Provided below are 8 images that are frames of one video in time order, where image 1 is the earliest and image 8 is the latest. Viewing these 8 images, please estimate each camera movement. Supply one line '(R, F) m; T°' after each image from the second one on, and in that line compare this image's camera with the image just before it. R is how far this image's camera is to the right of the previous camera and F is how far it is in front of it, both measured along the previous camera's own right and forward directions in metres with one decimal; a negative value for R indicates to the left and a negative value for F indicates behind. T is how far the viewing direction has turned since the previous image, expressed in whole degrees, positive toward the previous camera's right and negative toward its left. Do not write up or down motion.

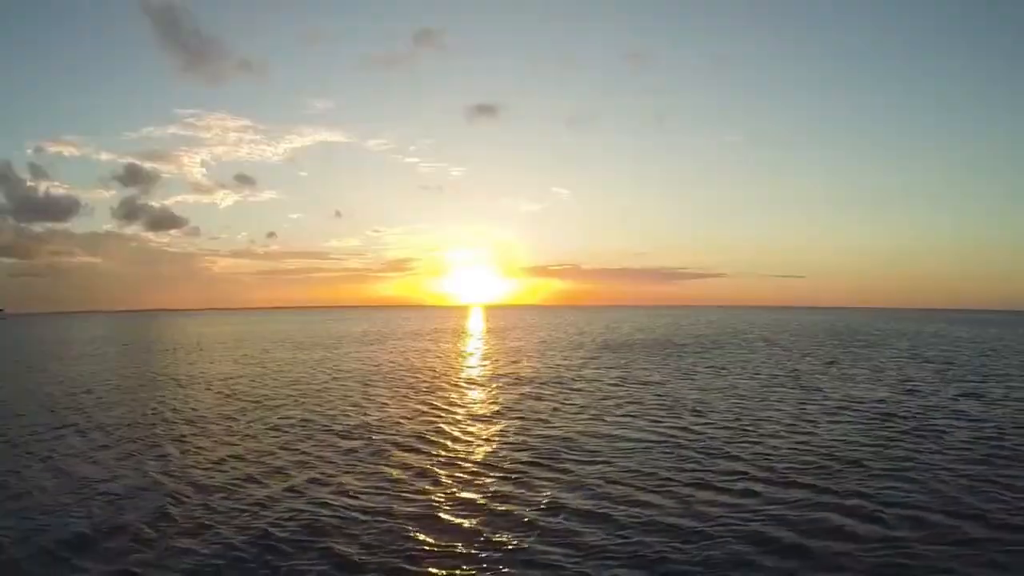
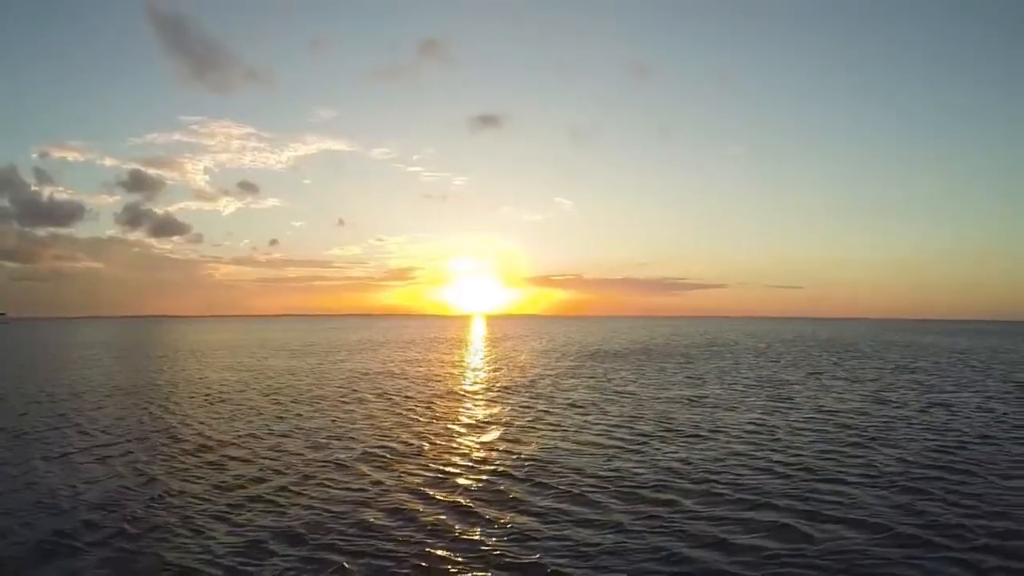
(+1.0, -0.1) m; 0°
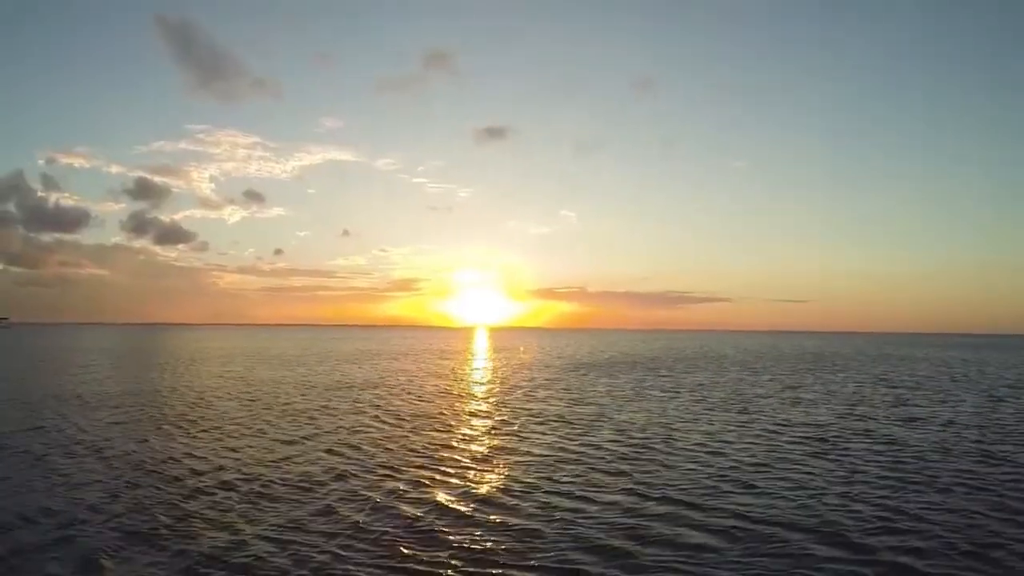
(+1.3, +0.8) m; 0°
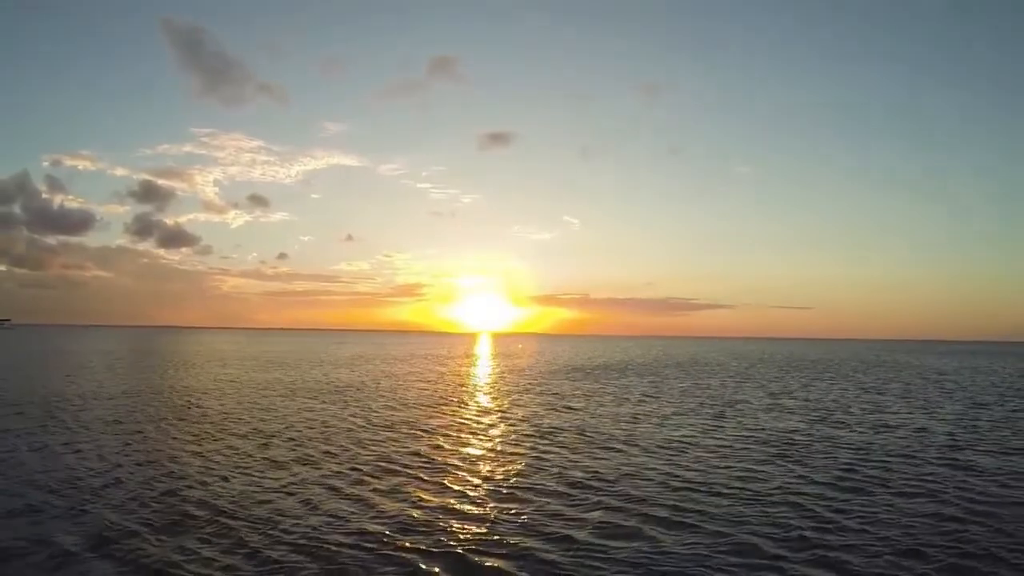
(+1.0, +0.5) m; 0°
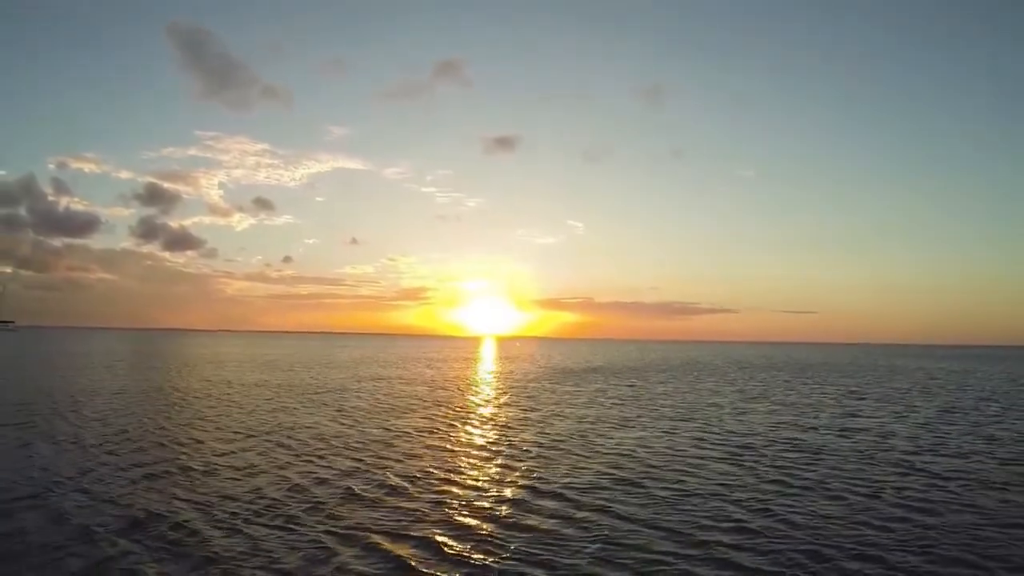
(+1.4, +0.9) m; -1°
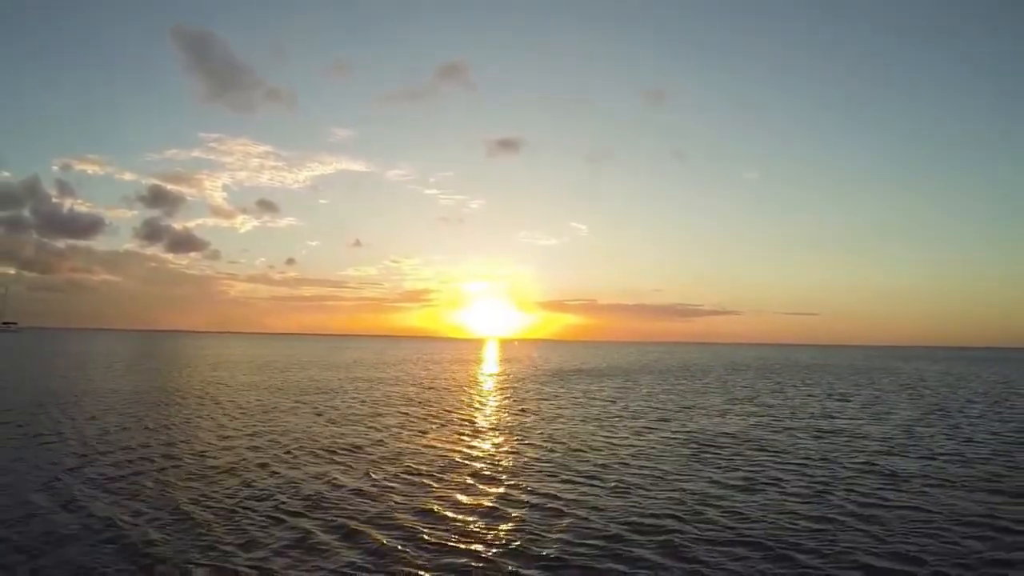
(+0.9, +0.5) m; 0°
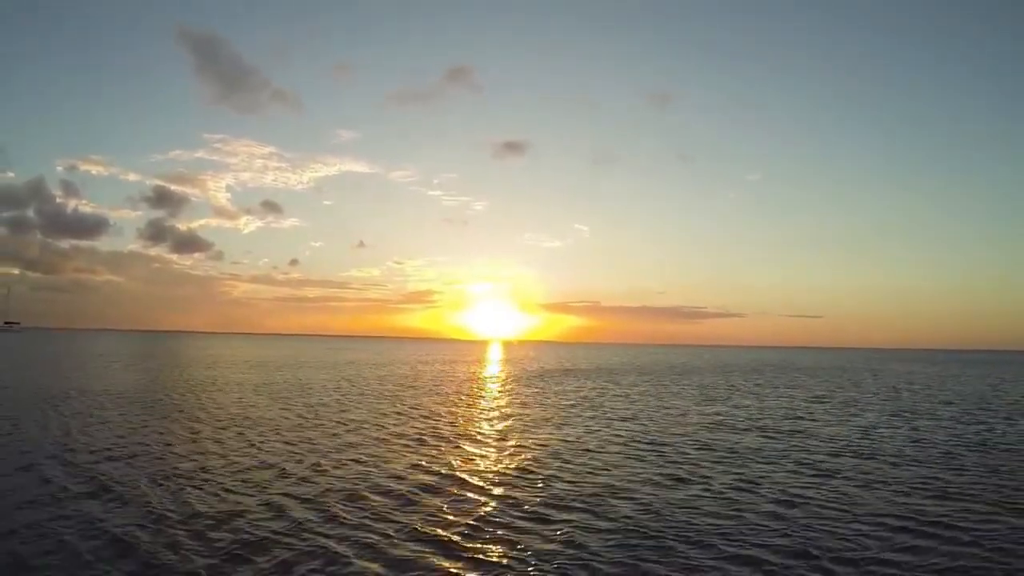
(+1.1, +0.7) m; 0°
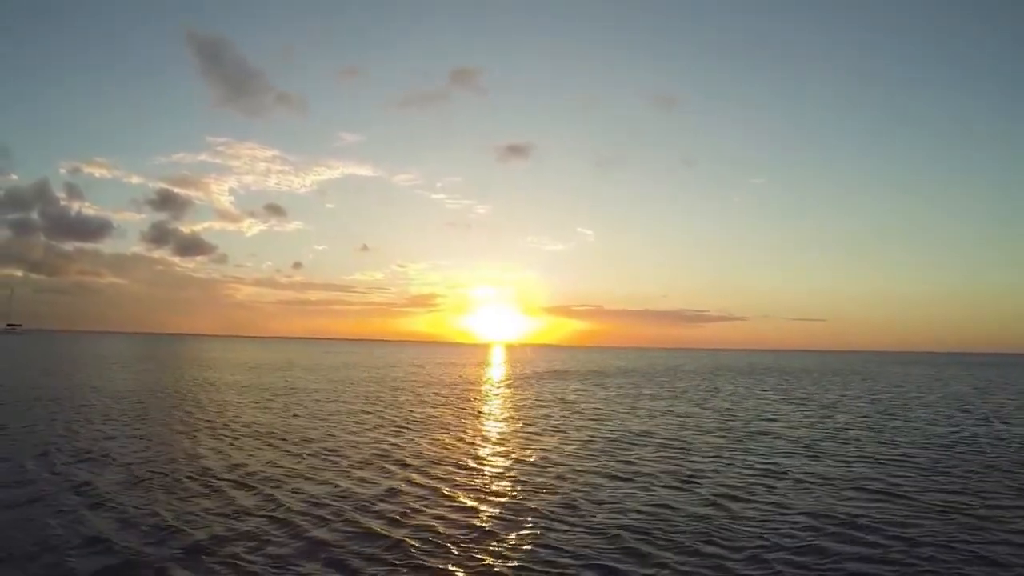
(+0.8, +0.6) m; 0°
